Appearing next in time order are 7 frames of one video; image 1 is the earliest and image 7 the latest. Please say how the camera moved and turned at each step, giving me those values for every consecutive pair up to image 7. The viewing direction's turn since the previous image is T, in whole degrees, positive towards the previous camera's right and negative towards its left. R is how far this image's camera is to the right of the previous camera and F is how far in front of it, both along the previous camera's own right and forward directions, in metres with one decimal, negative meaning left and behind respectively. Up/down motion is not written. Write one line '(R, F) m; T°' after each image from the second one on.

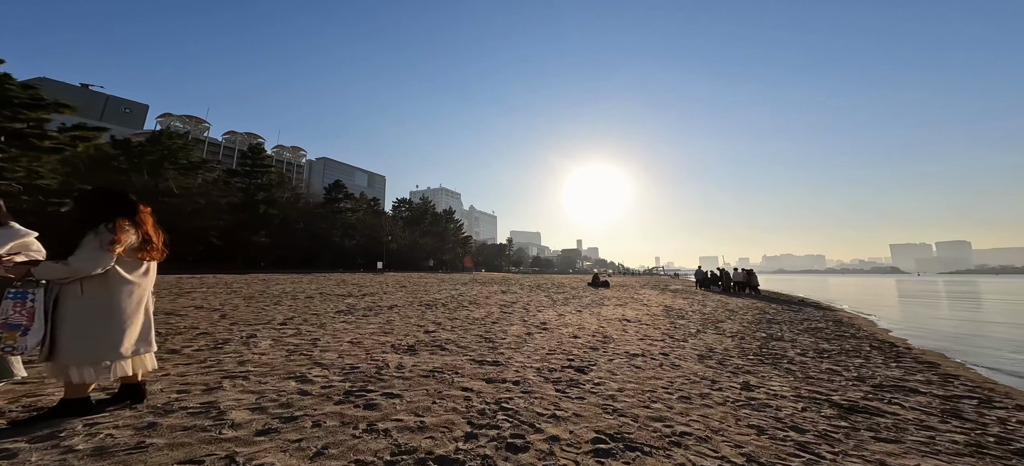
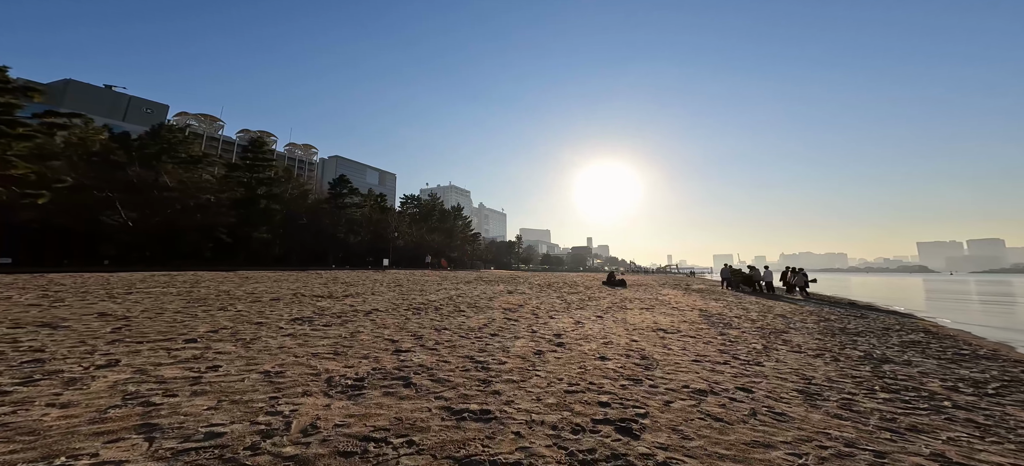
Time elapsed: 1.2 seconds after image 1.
(+0.1, +2.5) m; -2°
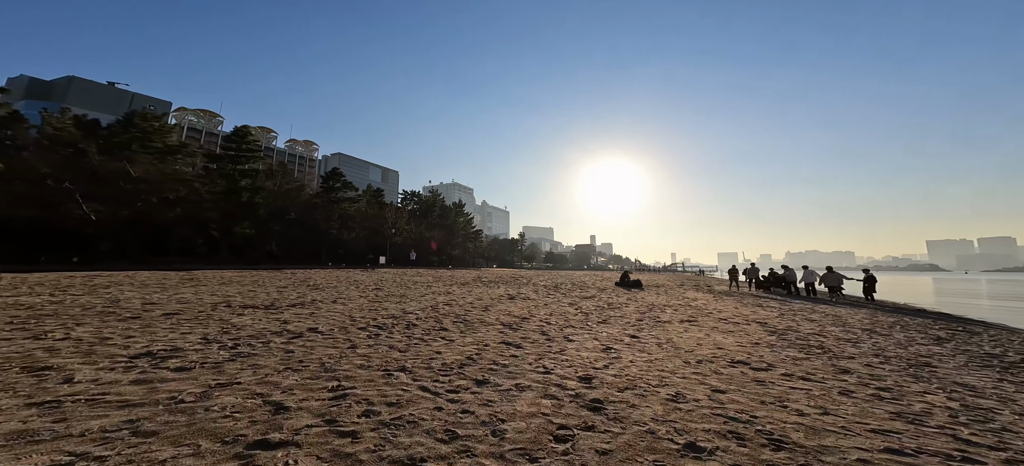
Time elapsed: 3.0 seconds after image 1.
(0.0, +3.4) m; 0°
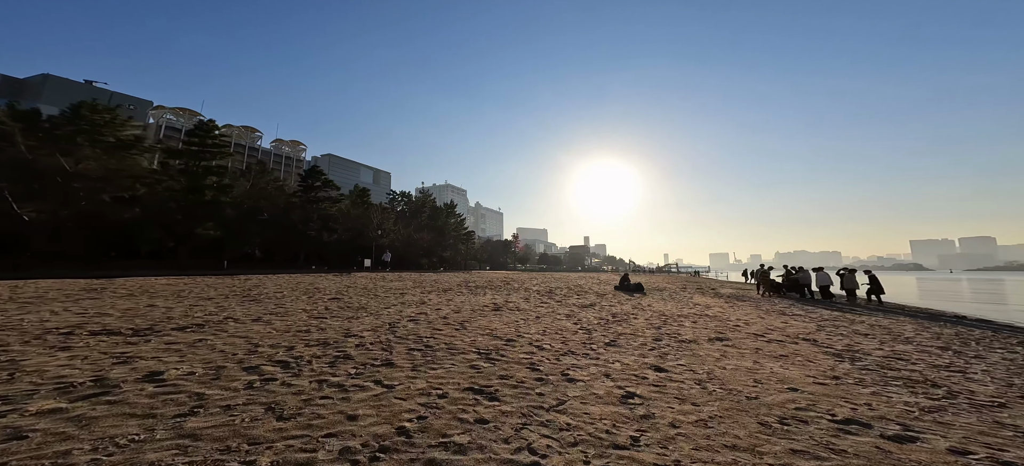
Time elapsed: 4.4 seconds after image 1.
(+0.3, +2.6) m; +1°
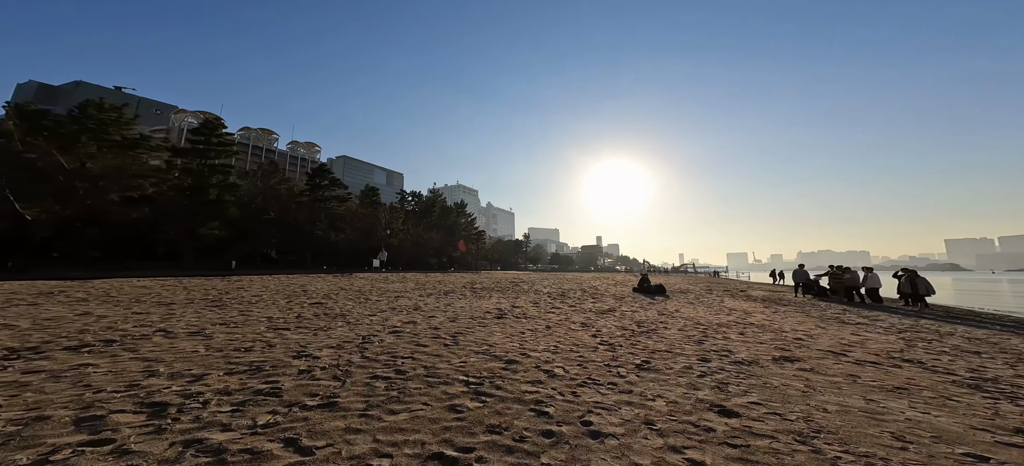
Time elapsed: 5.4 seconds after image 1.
(+0.2, +1.9) m; -2°
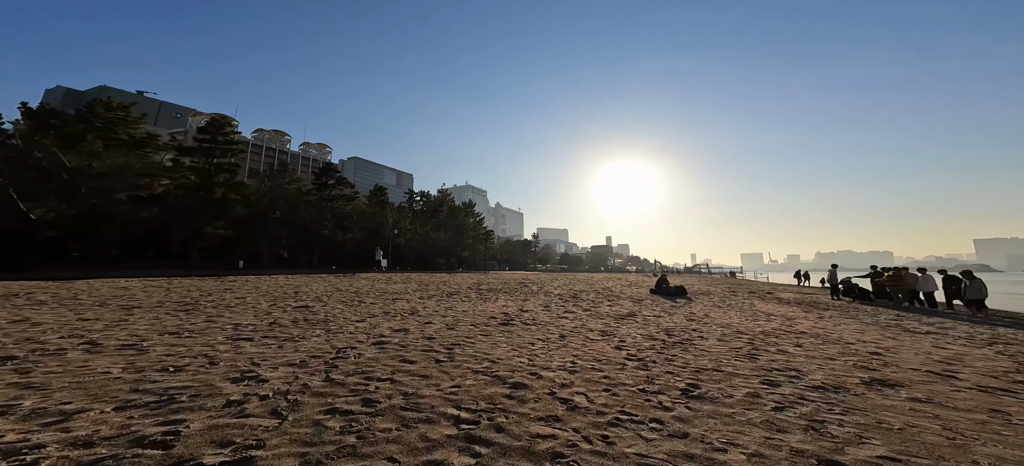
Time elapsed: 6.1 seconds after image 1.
(0.0, +1.4) m; -2°
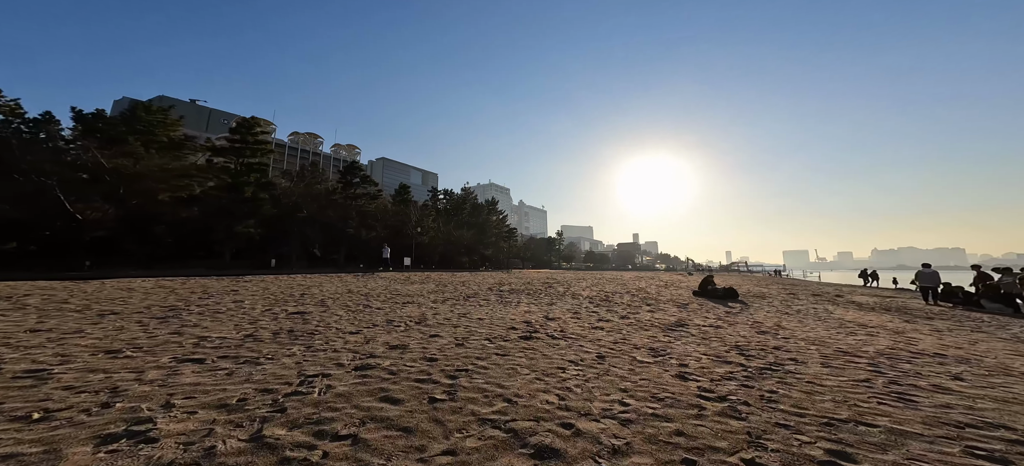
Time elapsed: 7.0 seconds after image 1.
(+0.1, +1.8) m; -5°
